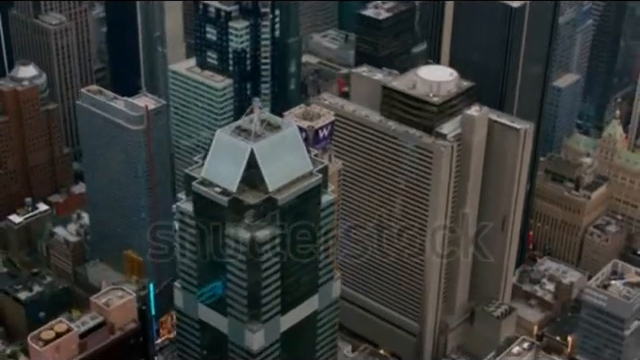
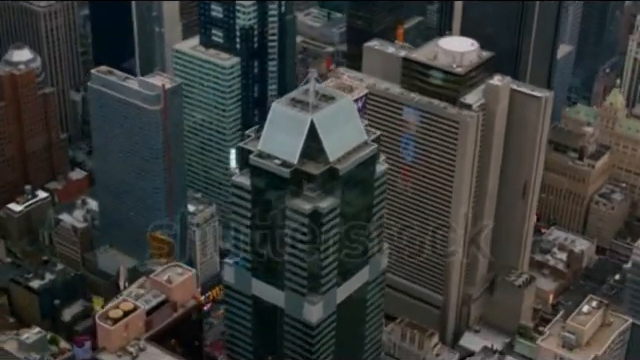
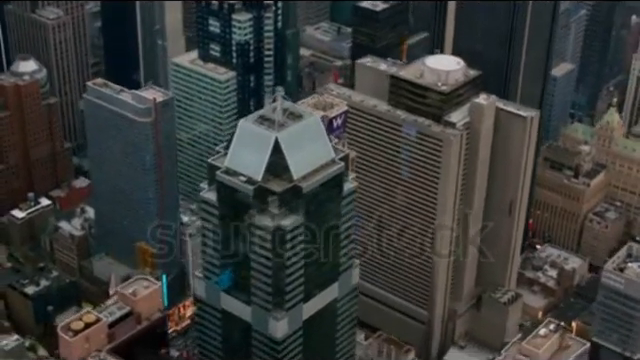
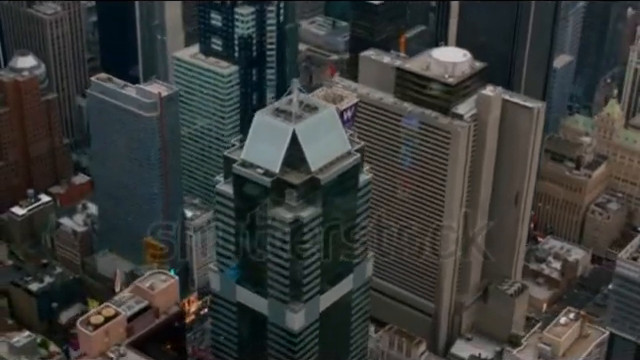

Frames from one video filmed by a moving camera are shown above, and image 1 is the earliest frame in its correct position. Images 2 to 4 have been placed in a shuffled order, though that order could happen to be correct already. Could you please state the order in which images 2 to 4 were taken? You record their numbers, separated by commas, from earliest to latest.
3, 4, 2
